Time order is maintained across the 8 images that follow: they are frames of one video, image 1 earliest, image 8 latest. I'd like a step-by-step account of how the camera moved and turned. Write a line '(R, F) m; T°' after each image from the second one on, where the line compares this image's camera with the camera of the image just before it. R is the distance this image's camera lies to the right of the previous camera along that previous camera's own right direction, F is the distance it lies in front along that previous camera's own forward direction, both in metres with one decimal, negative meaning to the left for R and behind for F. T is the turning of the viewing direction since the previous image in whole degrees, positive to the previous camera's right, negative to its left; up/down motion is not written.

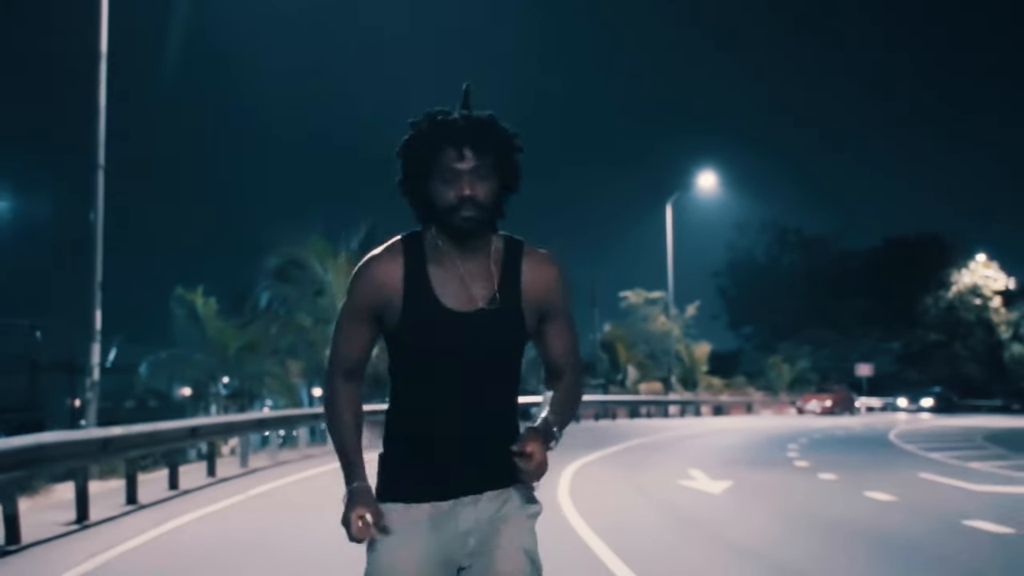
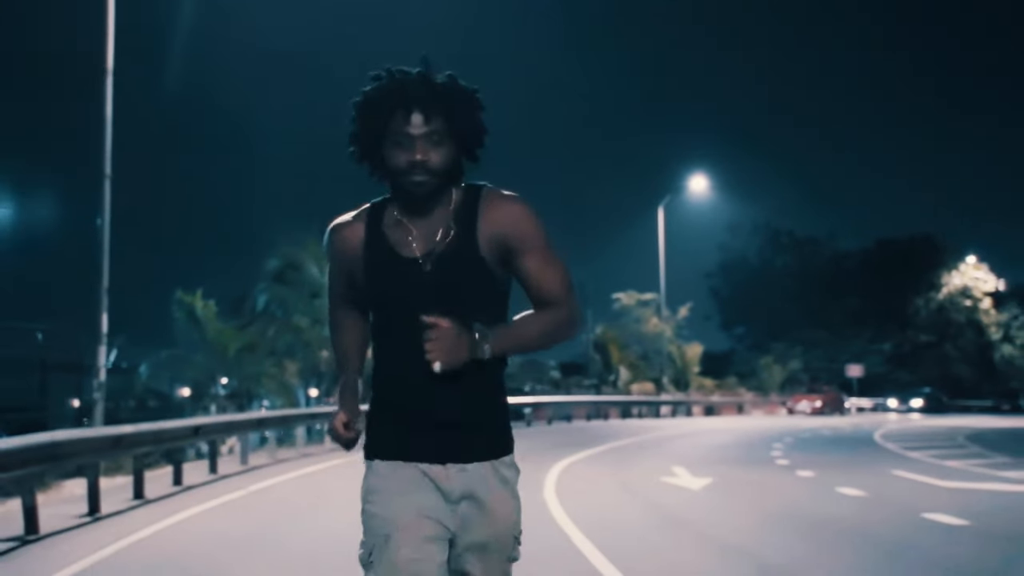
(+0.1, -0.6) m; 0°
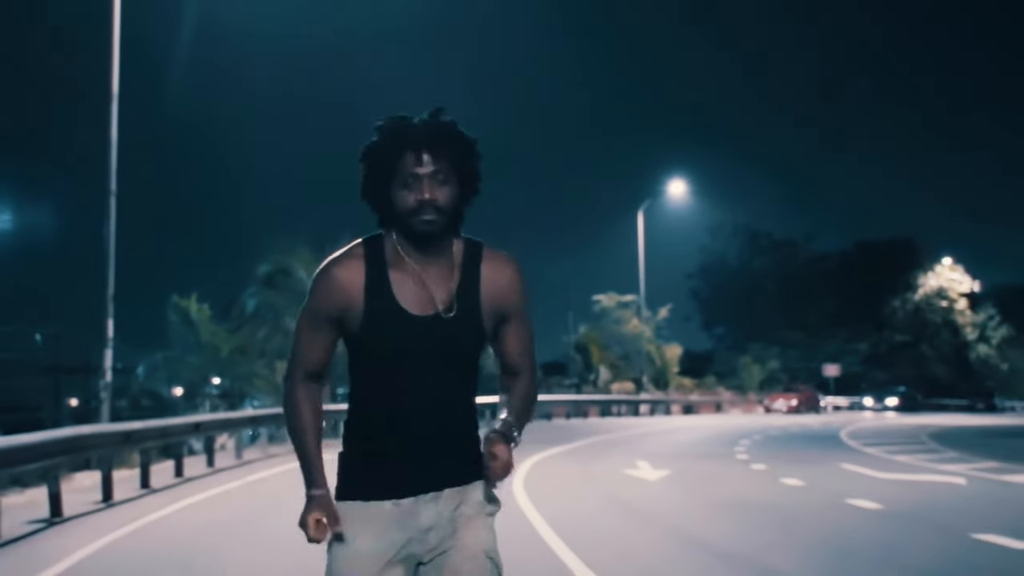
(+0.2, -1.3) m; +1°
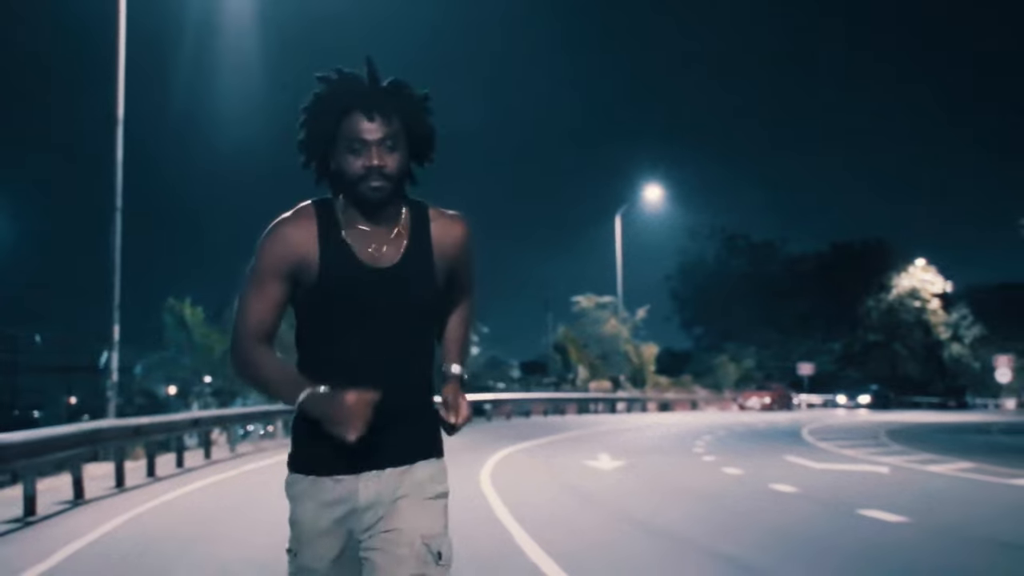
(+0.2, -1.6) m; +1°
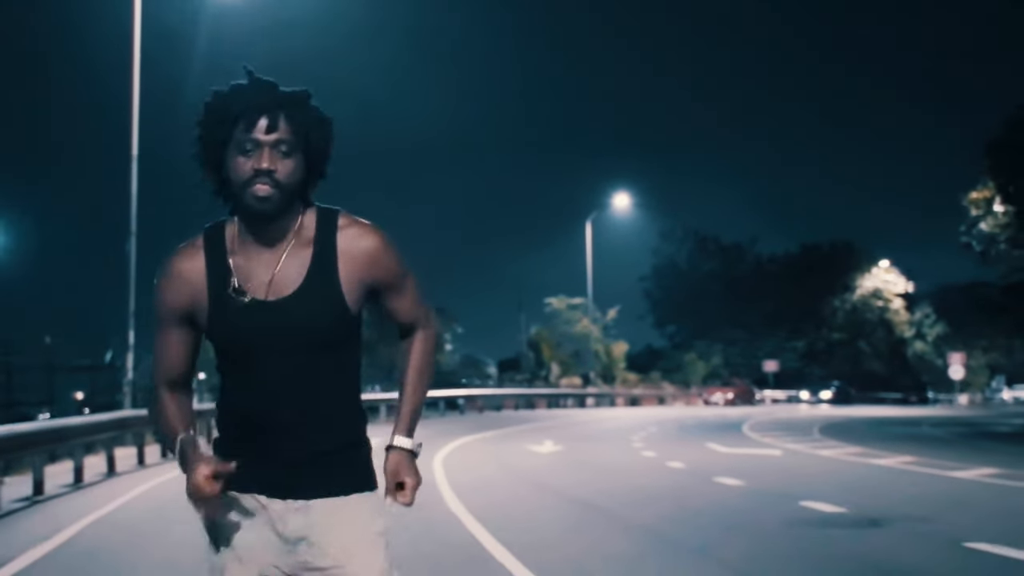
(+0.6, -3.2) m; 0°
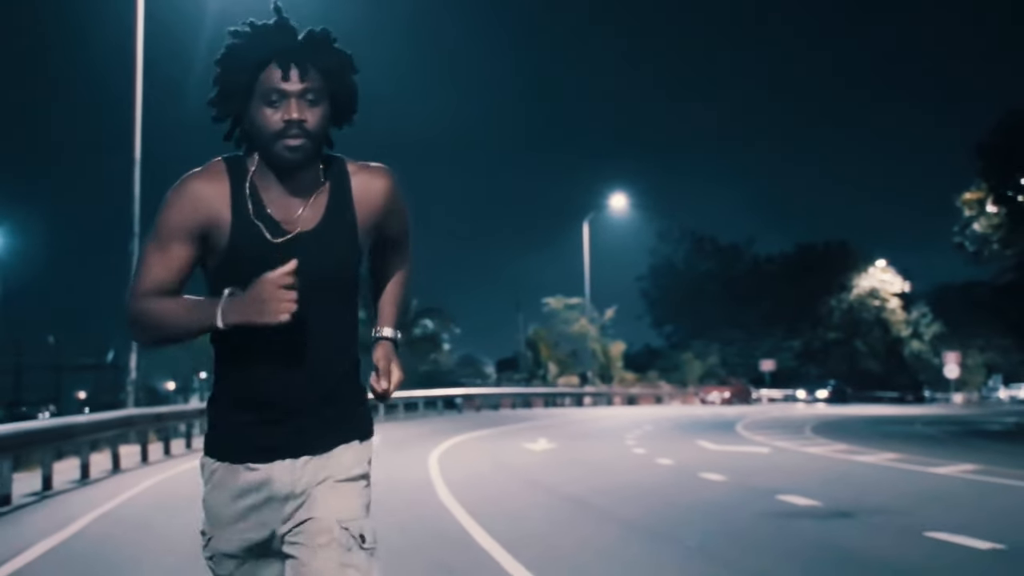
(+0.1, -0.5) m; 0°
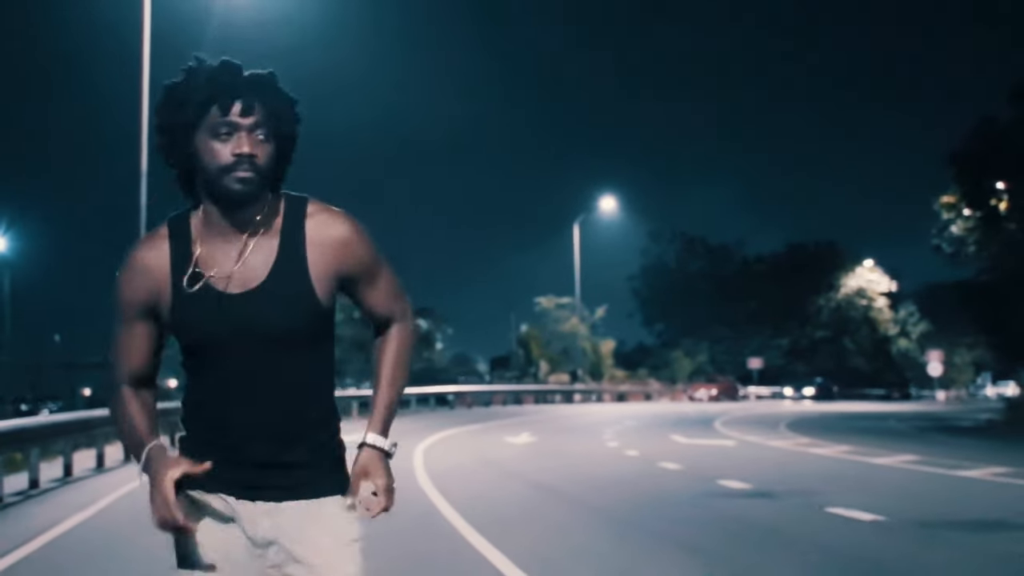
(+0.3, -1.4) m; 0°
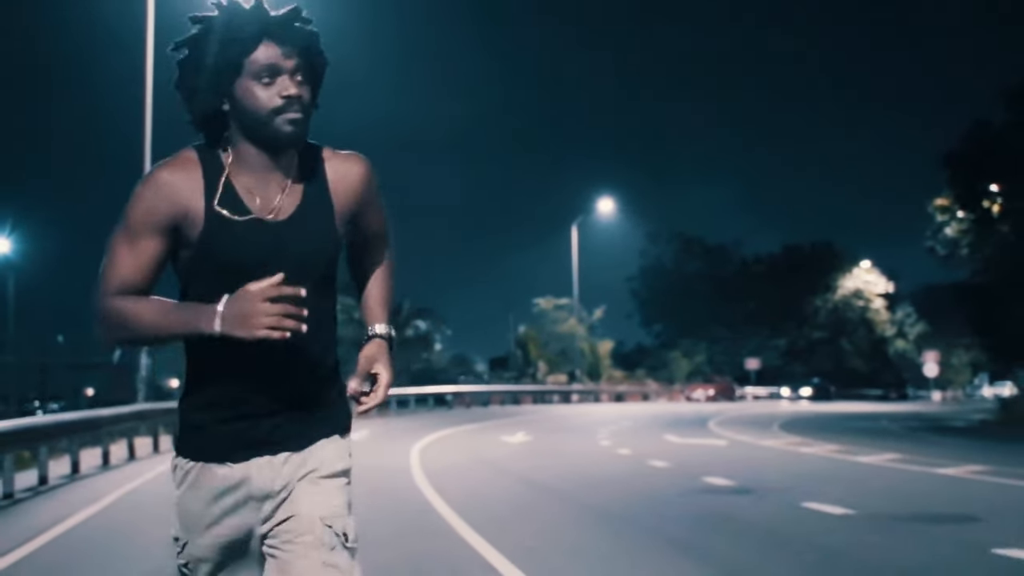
(+0.1, -0.5) m; 0°
